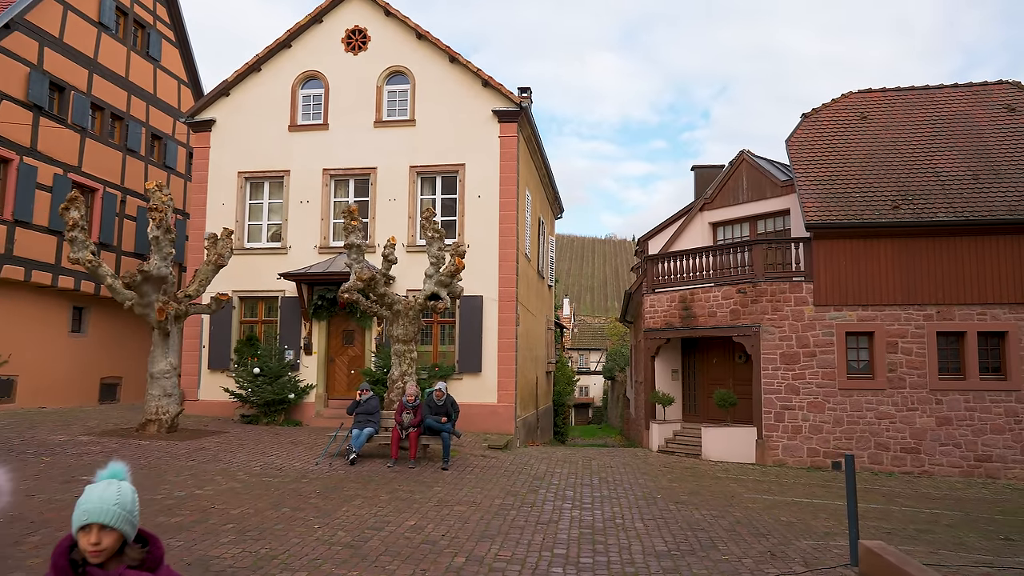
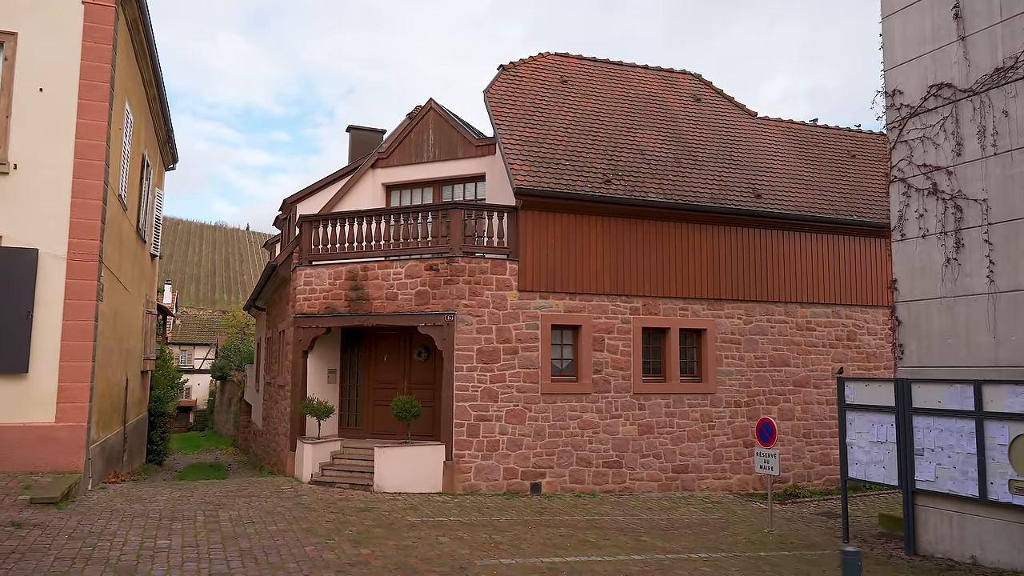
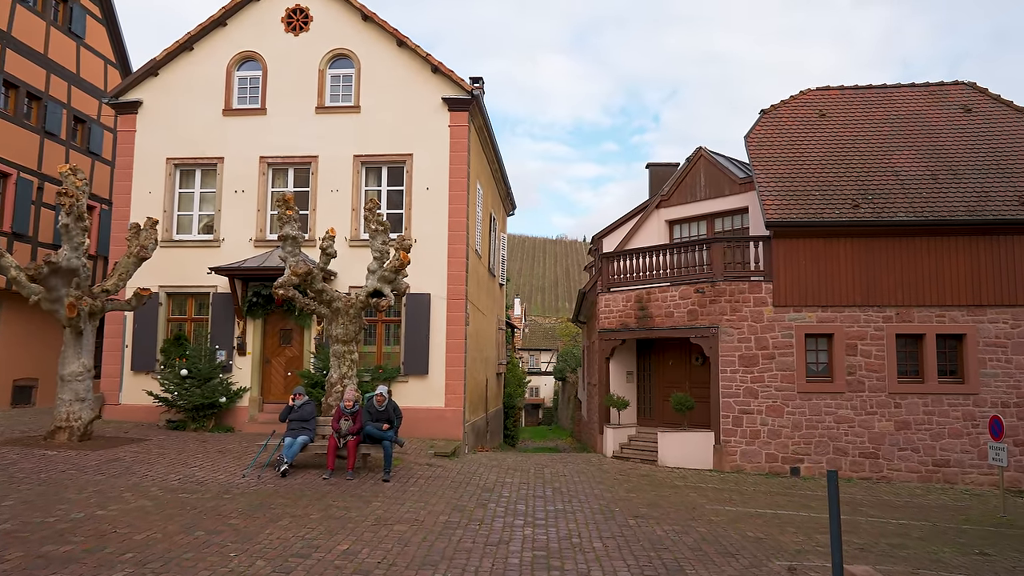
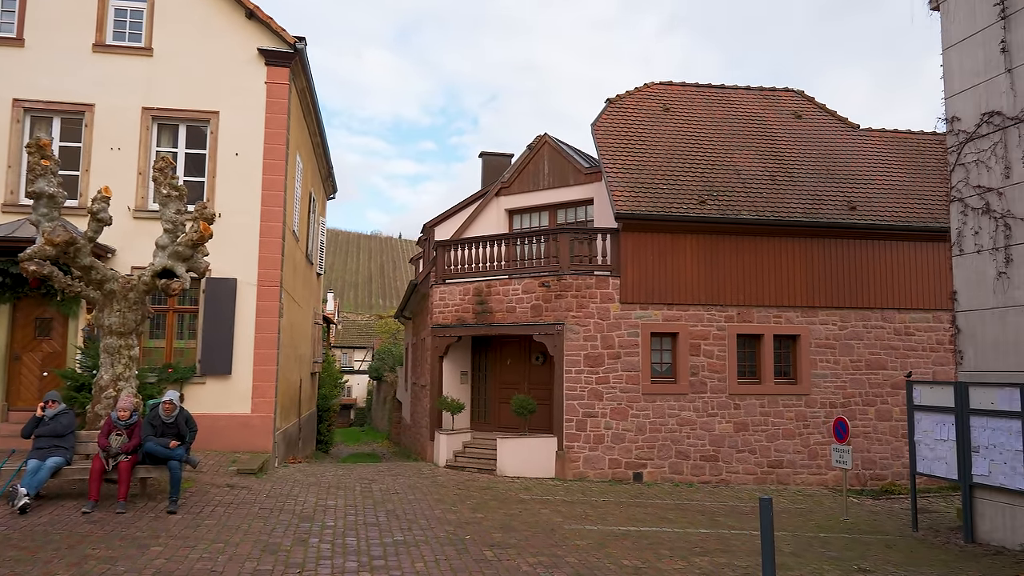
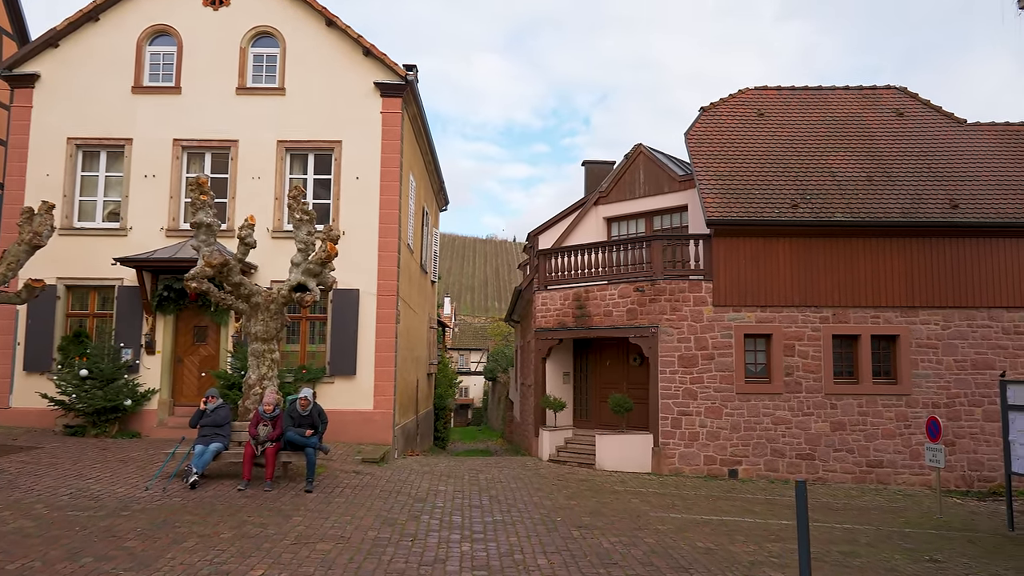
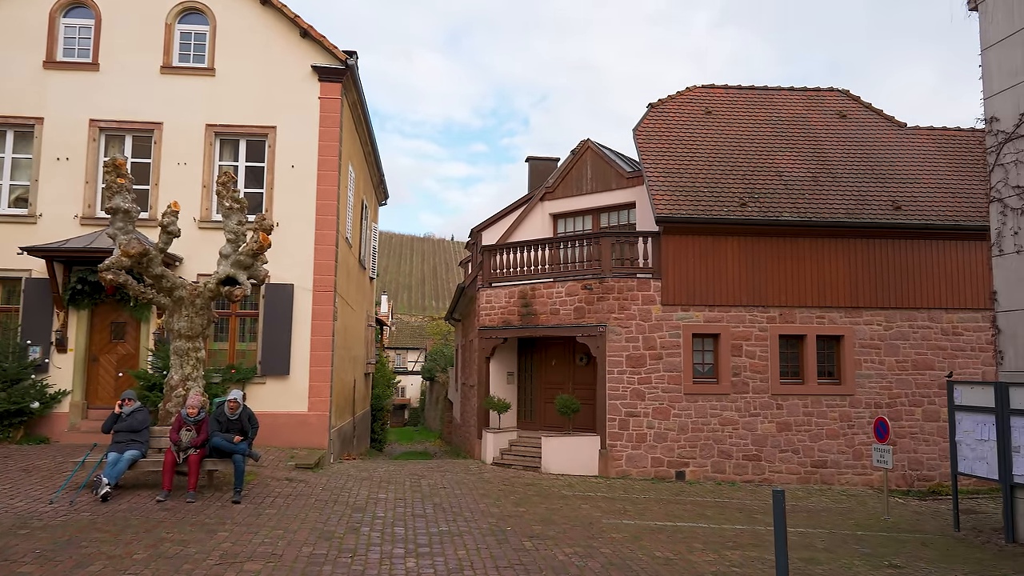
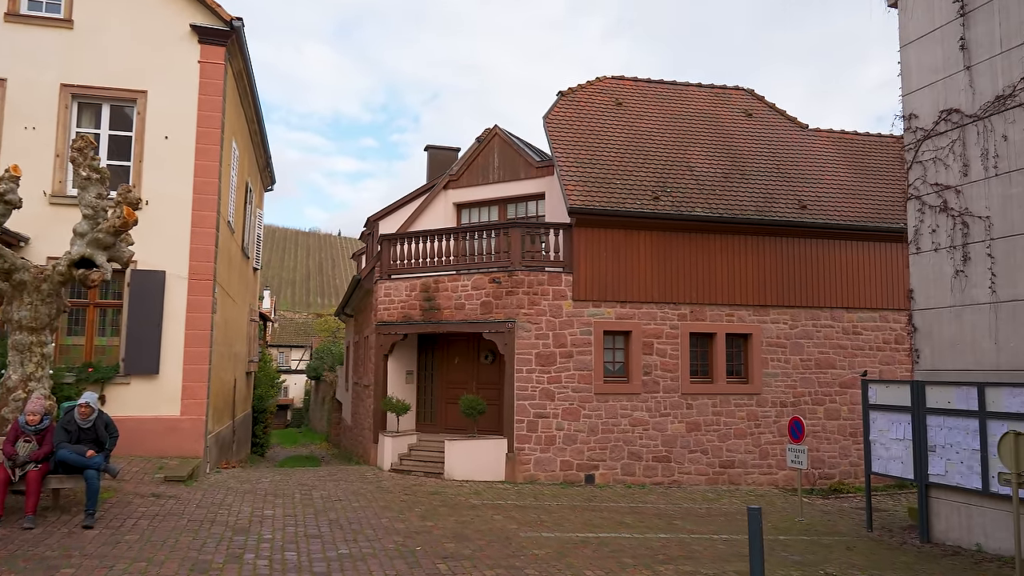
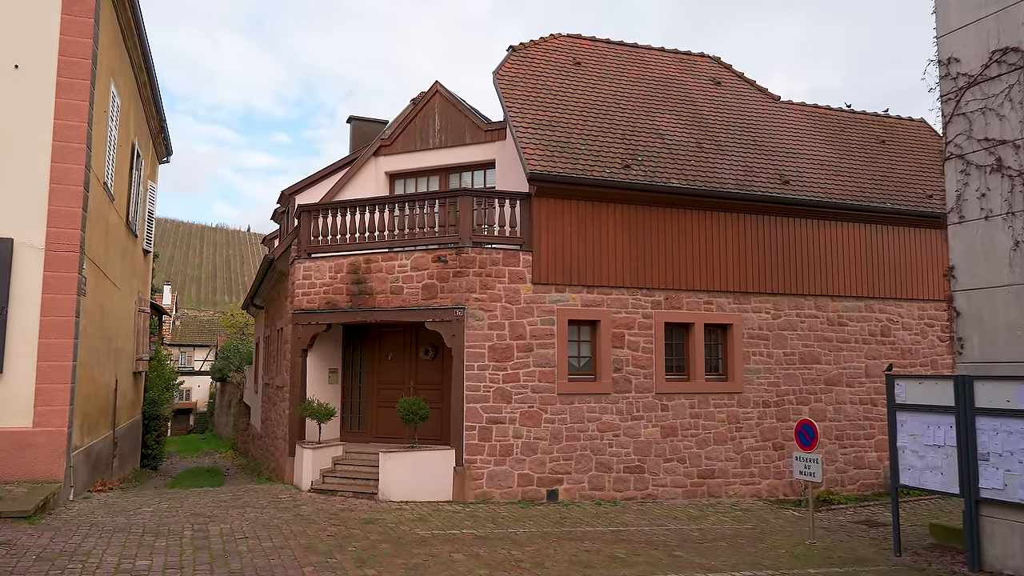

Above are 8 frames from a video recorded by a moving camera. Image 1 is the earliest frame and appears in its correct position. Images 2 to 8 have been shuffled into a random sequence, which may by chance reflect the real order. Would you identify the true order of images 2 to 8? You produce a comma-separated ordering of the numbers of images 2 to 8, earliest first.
3, 5, 6, 4, 7, 2, 8
